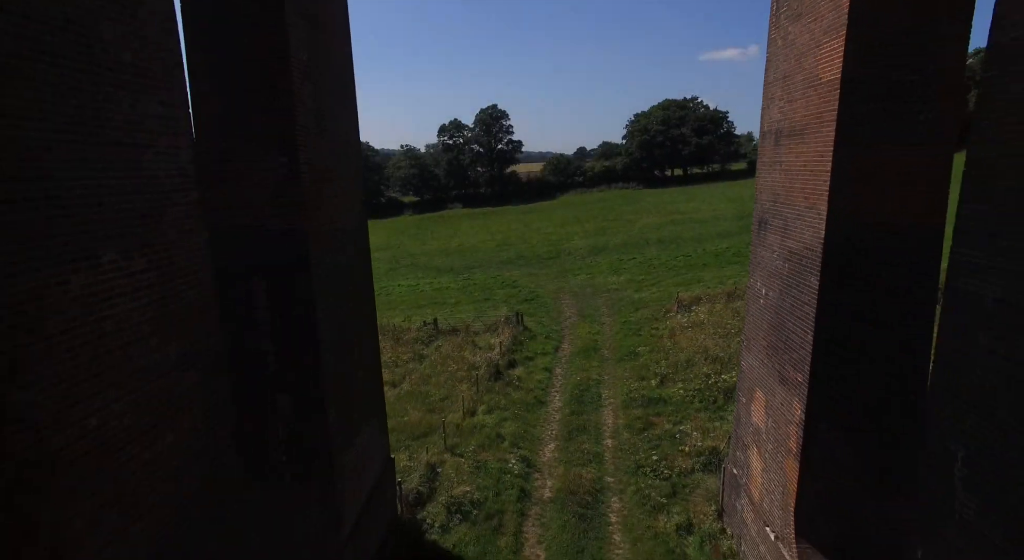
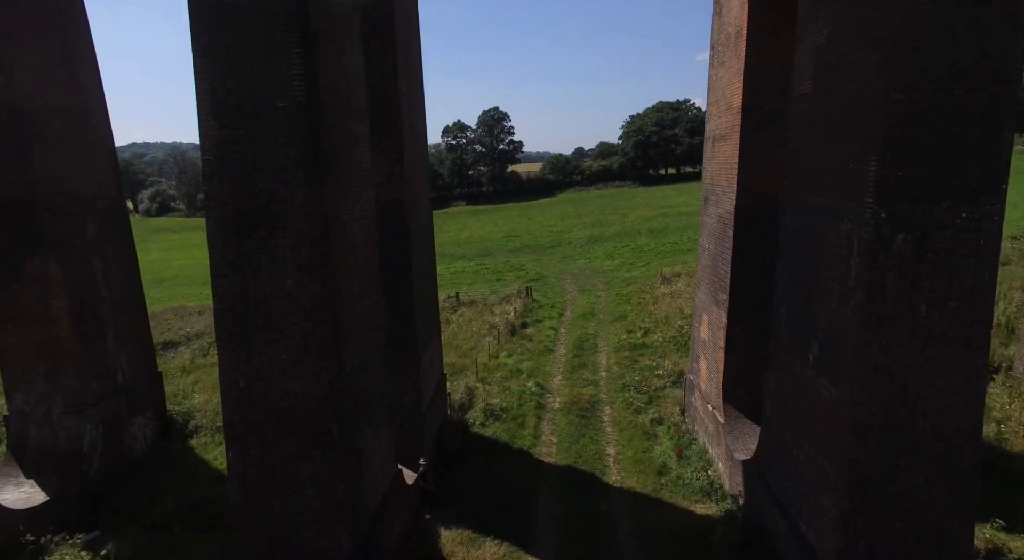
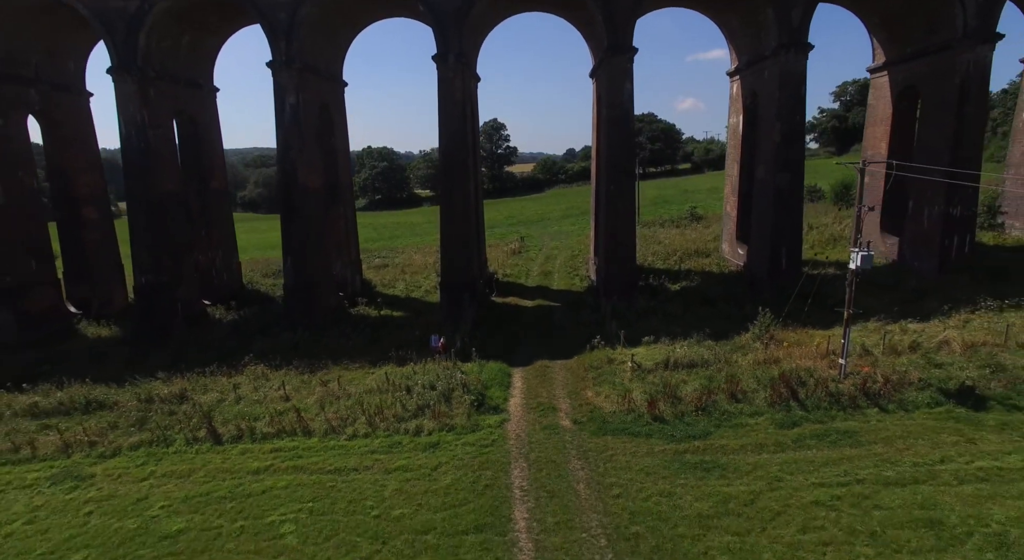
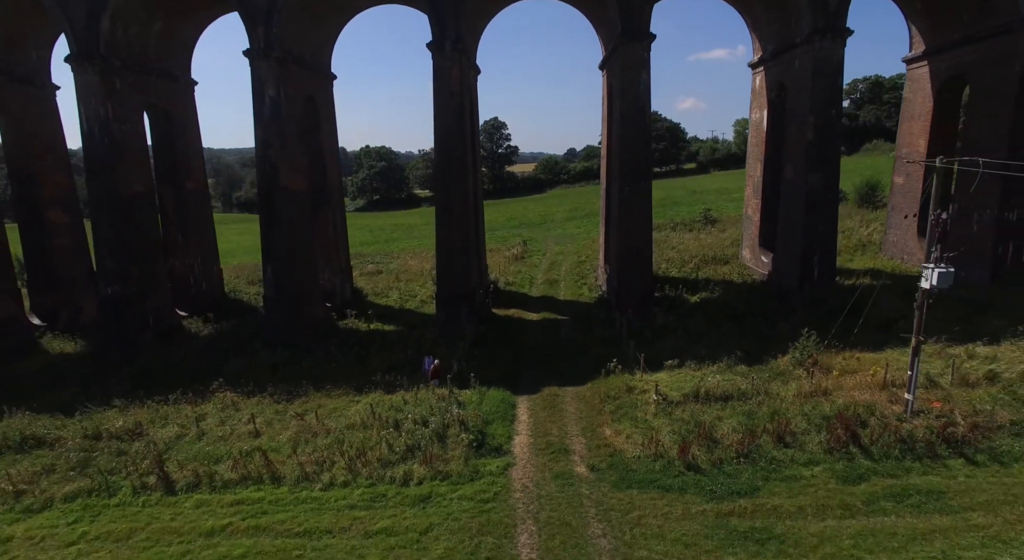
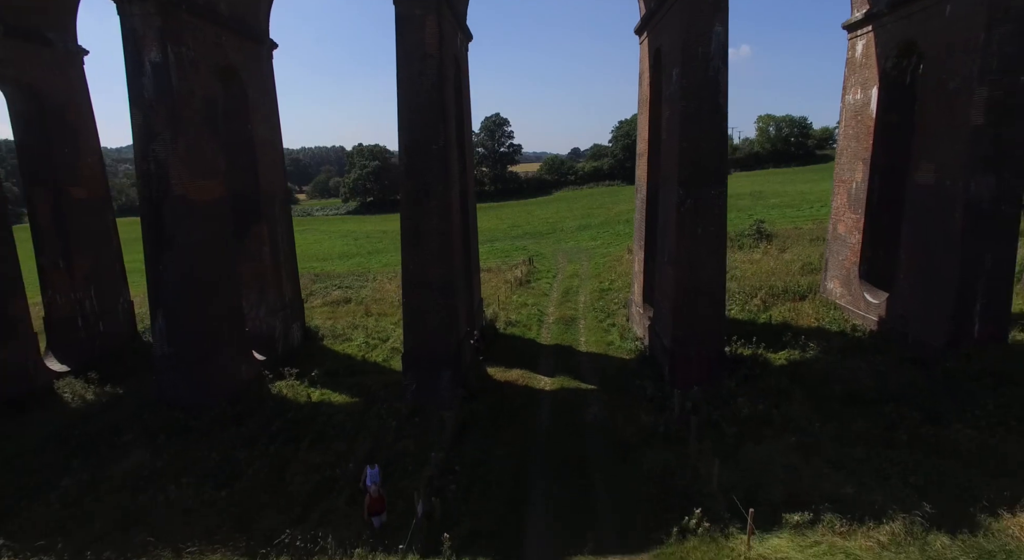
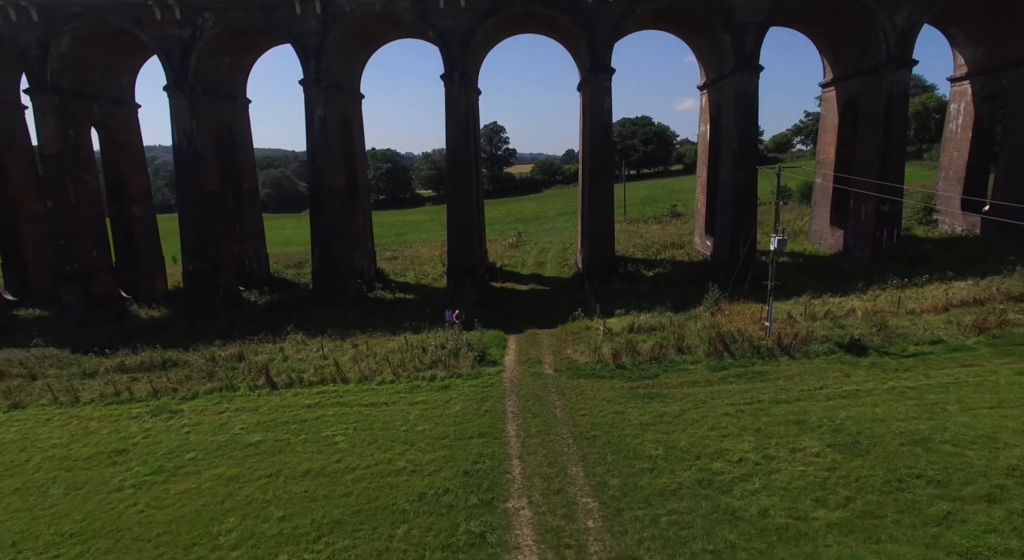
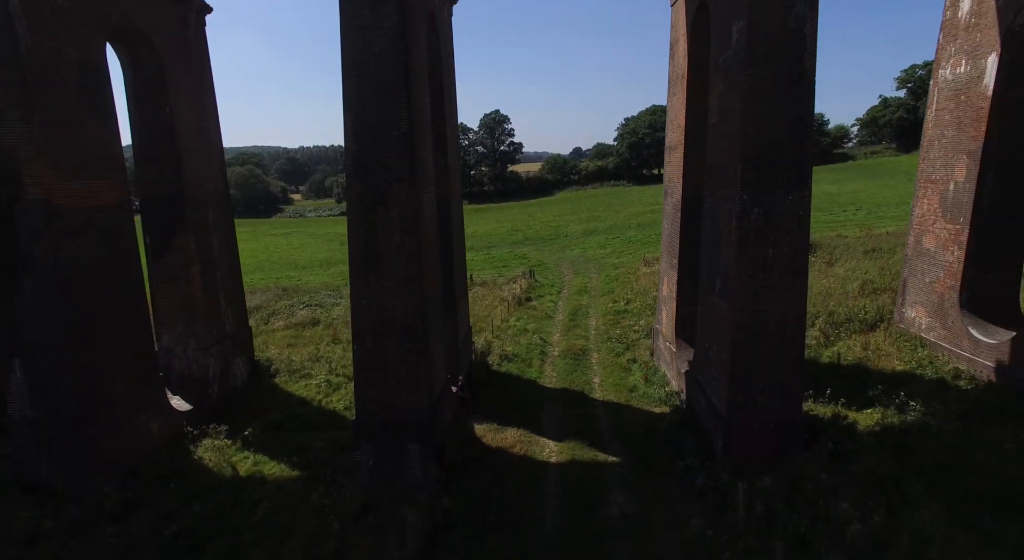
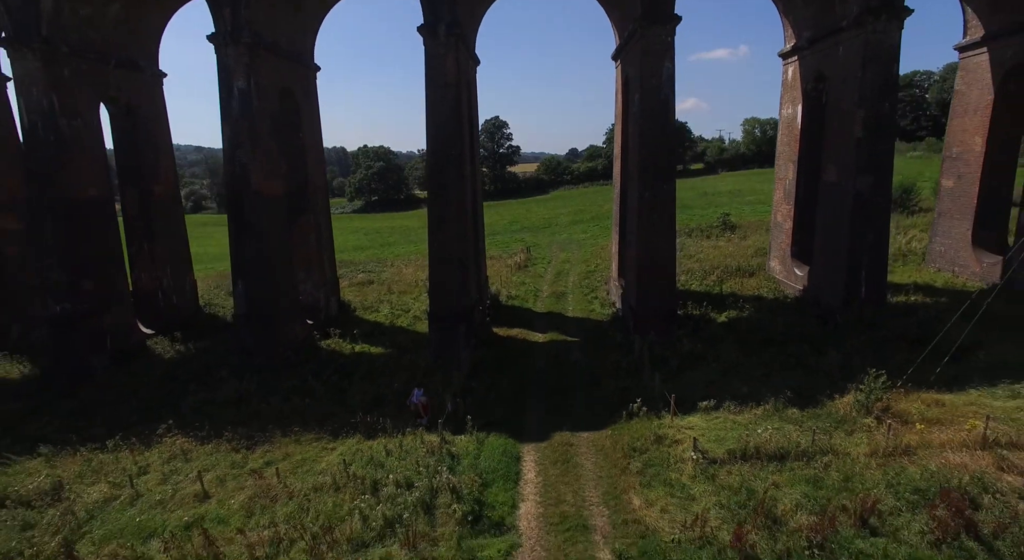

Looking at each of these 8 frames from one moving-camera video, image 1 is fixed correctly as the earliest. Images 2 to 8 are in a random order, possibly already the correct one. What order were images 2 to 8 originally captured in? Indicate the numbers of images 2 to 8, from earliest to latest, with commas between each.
2, 7, 5, 8, 4, 3, 6
